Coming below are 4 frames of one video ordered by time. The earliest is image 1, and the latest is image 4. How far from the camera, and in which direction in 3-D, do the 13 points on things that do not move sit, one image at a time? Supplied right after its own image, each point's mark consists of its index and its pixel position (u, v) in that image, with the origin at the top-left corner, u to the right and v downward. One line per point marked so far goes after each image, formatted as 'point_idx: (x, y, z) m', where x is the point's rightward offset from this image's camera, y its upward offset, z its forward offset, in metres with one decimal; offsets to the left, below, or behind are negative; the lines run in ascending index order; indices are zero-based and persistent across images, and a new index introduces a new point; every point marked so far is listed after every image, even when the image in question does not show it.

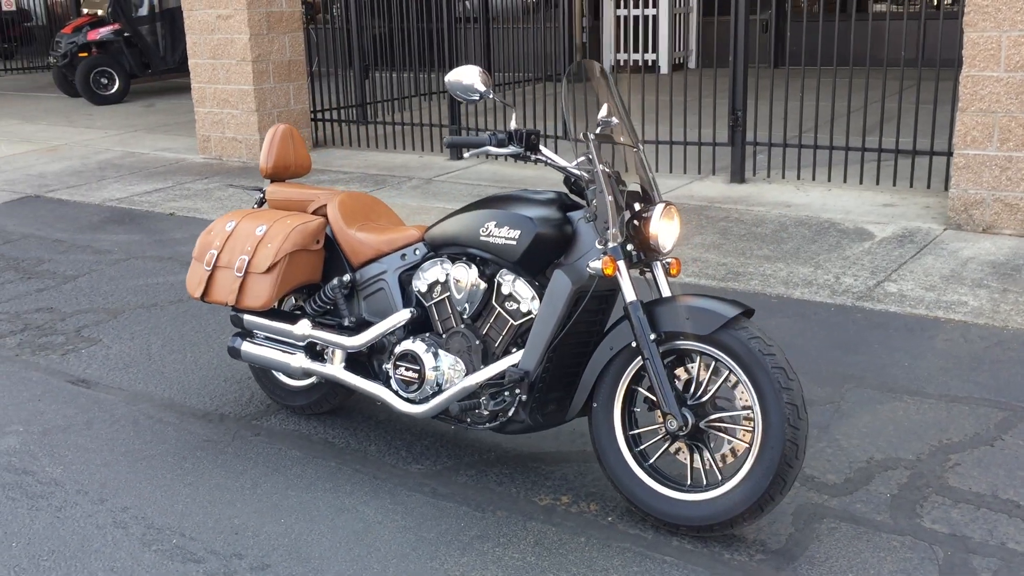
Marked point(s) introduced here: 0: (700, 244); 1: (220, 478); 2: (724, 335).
0: (+1.3, +0.3, +7.3) m
1: (-1.2, -0.8, +4.3) m
2: (+0.7, -0.2, +3.6) m
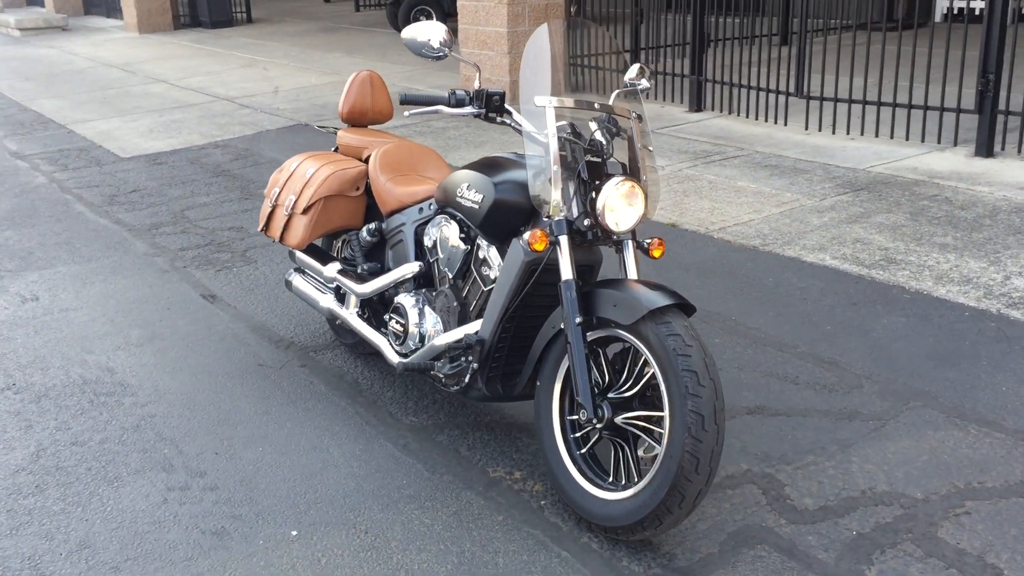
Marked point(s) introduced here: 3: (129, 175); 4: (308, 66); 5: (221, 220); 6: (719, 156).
0: (+2.3, +0.4, +6.6) m
1: (-1.2, -0.5, +4.7) m
2: (+0.4, -0.1, +3.3) m
3: (-3.6, +1.1, +9.8) m
4: (-3.1, +3.4, +15.9) m
5: (-2.2, +0.5, +7.9) m
6: (+1.7, +1.1, +8.6) m
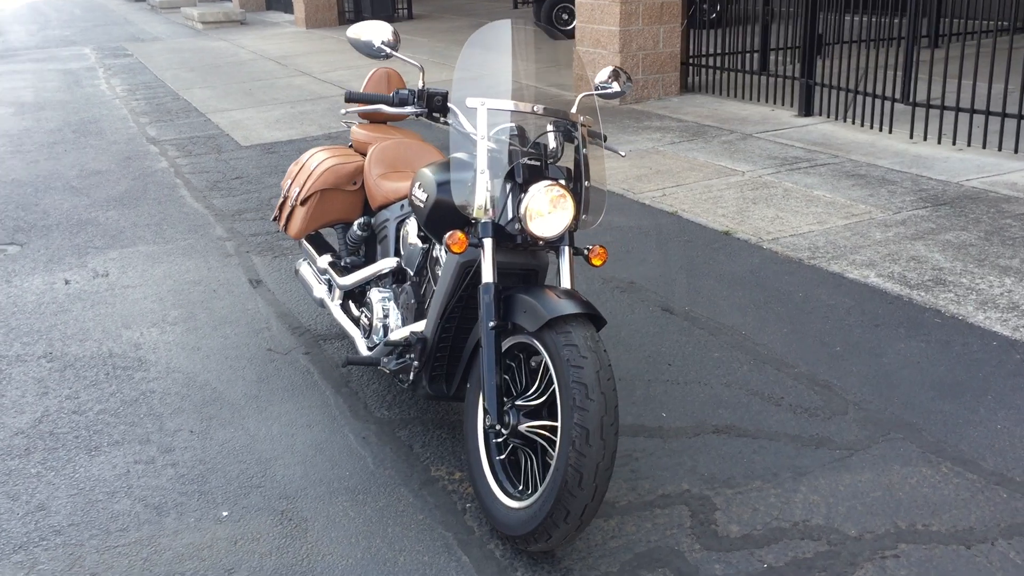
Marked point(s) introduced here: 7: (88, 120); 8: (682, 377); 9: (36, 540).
0: (+2.5, +0.3, +6.1) m
1: (-1.3, -0.4, +4.9) m
2: (+0.1, -0.1, +3.2) m
3: (-2.7, +1.2, +10.3) m
4: (-1.0, +3.5, +16.3) m
5: (-1.6, +0.6, +8.2) m
6: (+2.3, +1.0, +8.3) m
7: (-5.4, +2.1, +13.3) m
8: (+0.7, -0.4, +4.6) m
9: (-1.7, -0.9, +3.7) m
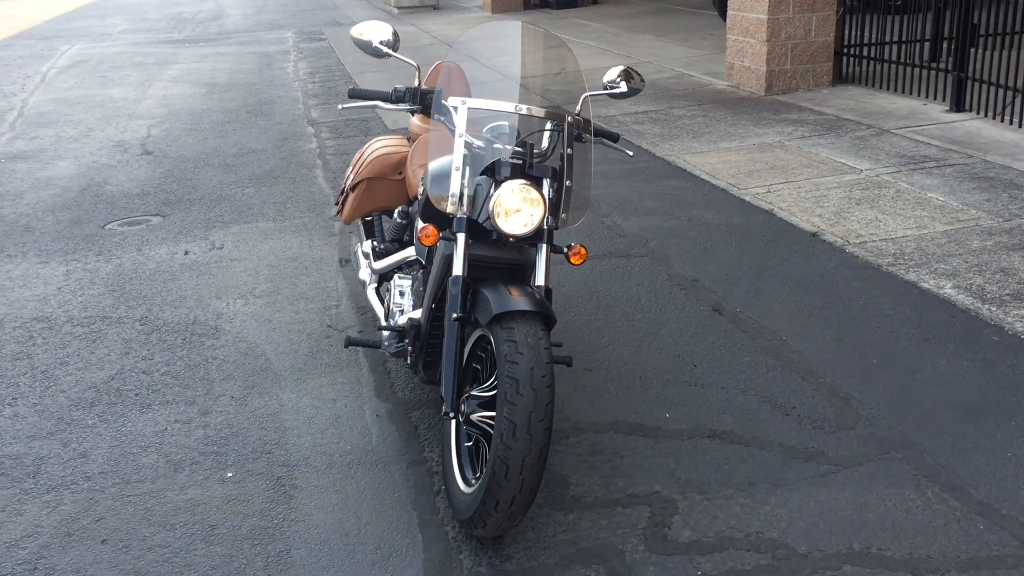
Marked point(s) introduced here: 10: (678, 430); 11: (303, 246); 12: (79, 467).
0: (+2.9, +0.2, +5.7) m
1: (-1.1, -0.3, +5.2) m
2: (0.0, -0.1, +3.3) m
3: (-1.3, +1.5, +10.8) m
4: (+1.5, +3.7, +16.3) m
5: (-0.8, +0.8, +8.5) m
6: (+3.2, +0.9, +7.8) m
7: (-3.4, +2.5, +14.3) m
8: (+0.8, -0.4, +4.6) m
9: (-1.7, -0.8, +4.1) m
10: (+0.7, -0.6, +4.2) m
11: (-1.4, +0.3, +7.2) m
12: (-1.7, -0.7, +4.2) m
